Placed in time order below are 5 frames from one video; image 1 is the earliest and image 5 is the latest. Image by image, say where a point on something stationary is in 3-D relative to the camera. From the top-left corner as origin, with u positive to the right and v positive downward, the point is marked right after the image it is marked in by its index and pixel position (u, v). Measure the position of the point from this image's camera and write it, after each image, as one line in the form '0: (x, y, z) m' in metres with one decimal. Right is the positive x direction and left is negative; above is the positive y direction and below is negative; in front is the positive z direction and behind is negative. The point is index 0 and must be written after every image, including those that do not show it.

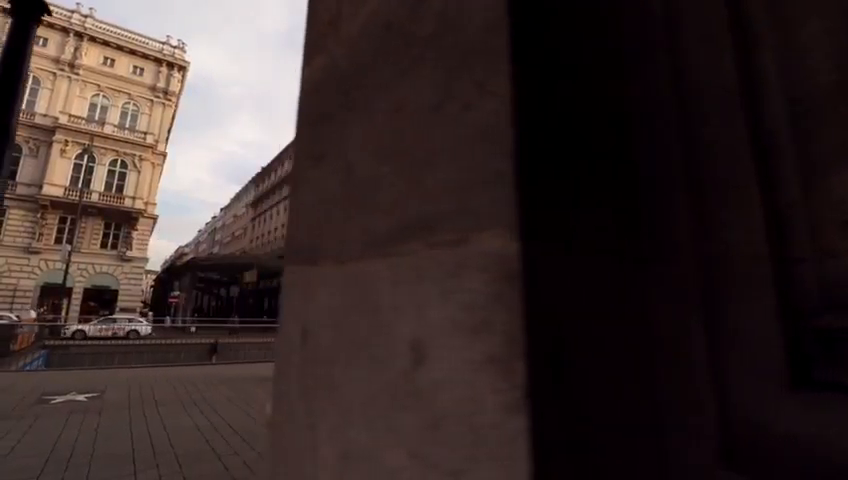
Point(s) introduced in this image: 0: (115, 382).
0: (-6.8, -3.4, +9.2) m
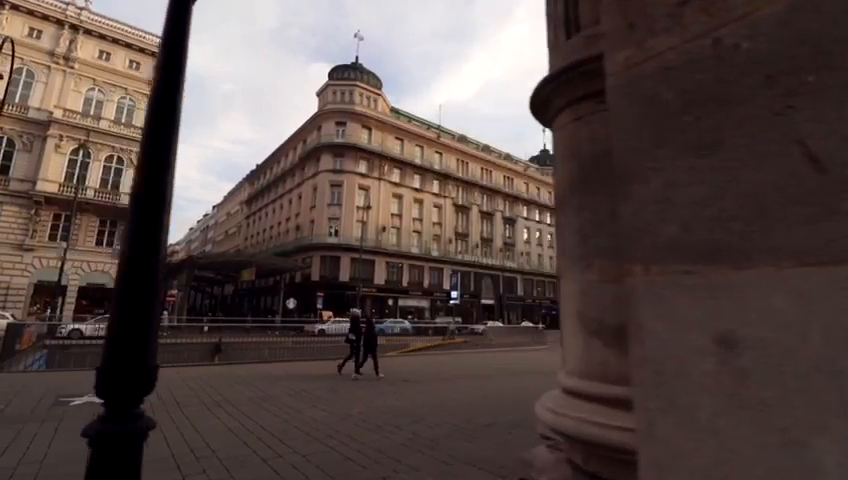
0: (-6.3, -3.3, +9.0) m
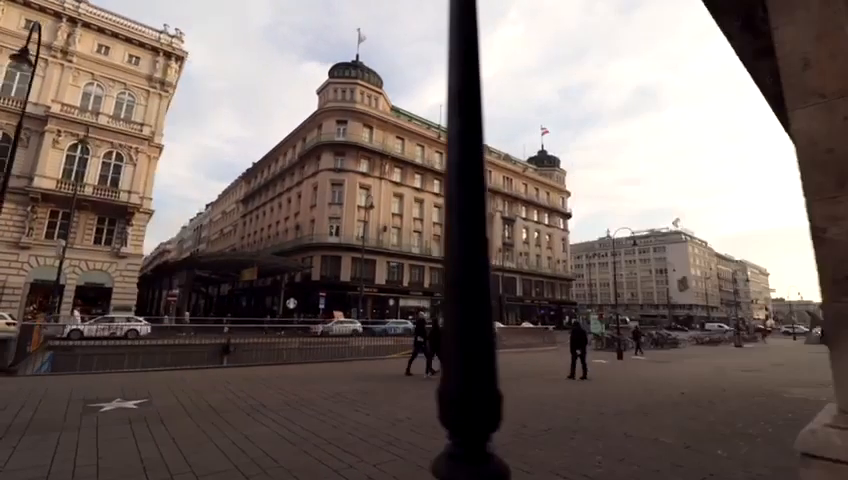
0: (-5.4, -3.3, +8.6) m
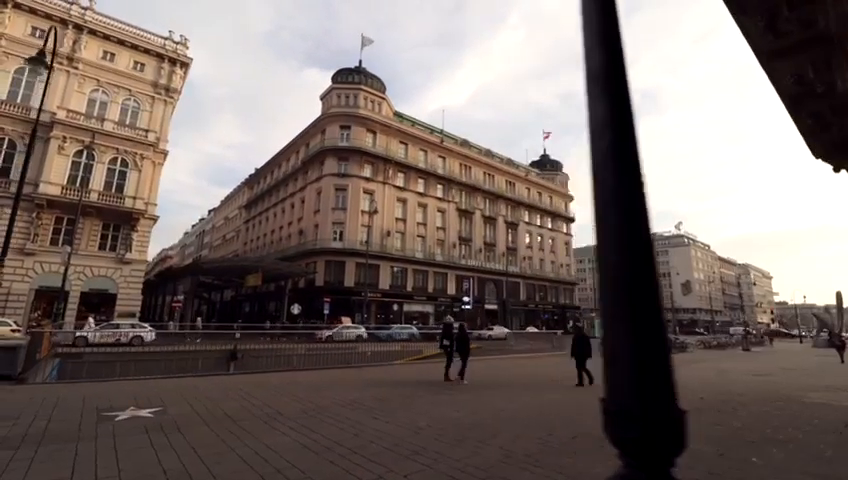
0: (-5.0, -3.4, +8.4) m
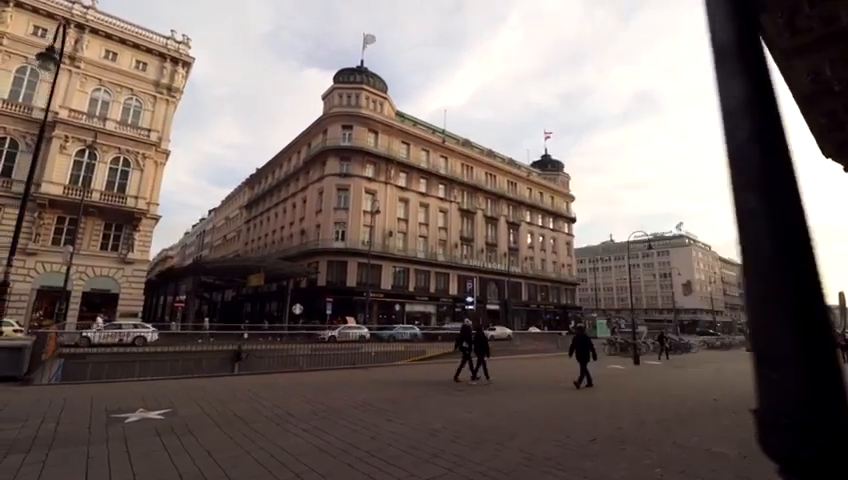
0: (-4.7, -3.4, +8.3) m
